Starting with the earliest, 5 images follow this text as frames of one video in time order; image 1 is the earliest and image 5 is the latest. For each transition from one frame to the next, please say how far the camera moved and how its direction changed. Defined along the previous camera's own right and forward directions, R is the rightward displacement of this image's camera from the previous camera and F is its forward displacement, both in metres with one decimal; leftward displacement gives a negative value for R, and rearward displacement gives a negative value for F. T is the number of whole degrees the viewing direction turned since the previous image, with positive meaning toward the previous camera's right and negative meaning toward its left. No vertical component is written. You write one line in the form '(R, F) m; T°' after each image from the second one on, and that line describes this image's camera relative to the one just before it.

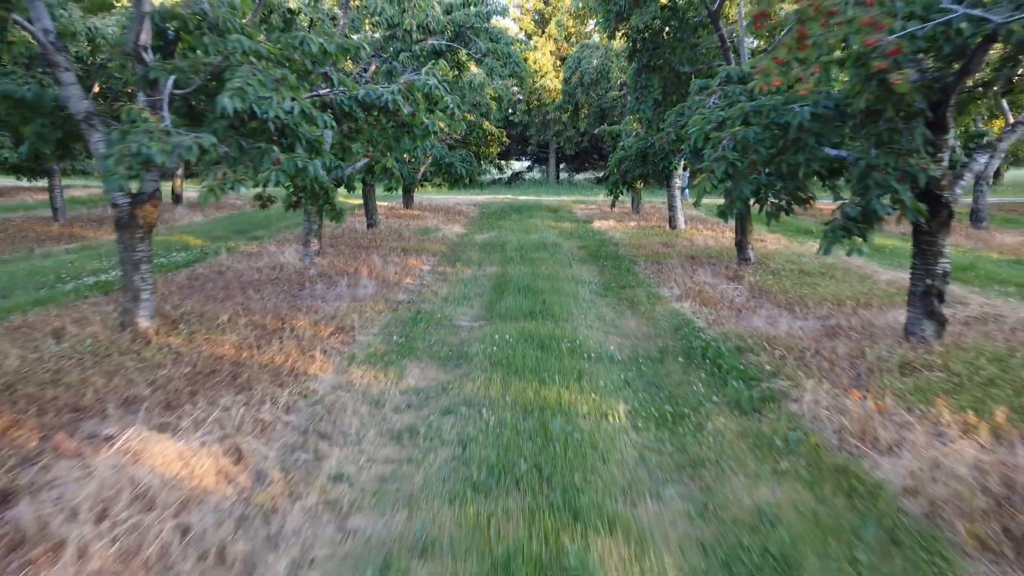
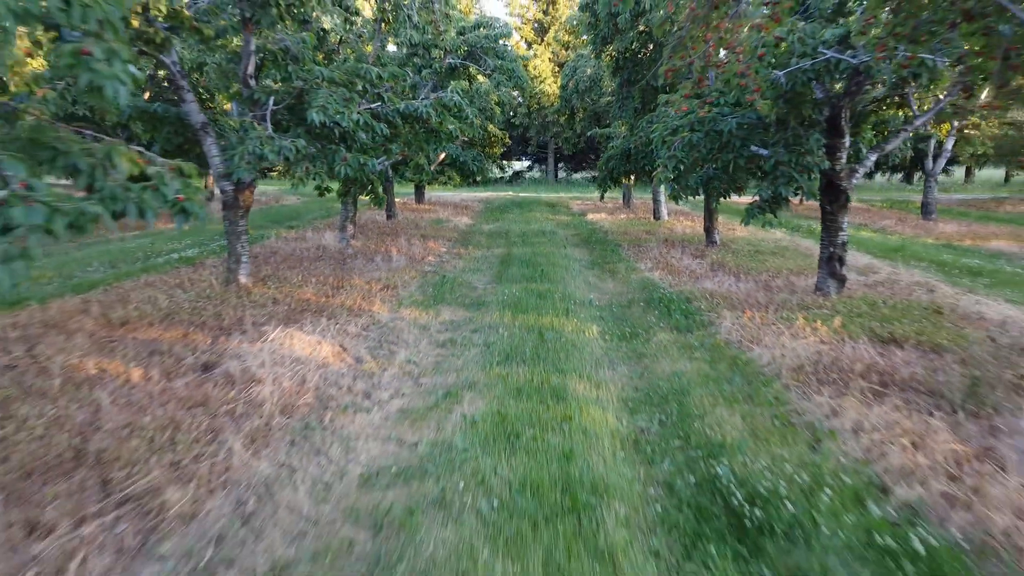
(-0.1, -2.3) m; 0°
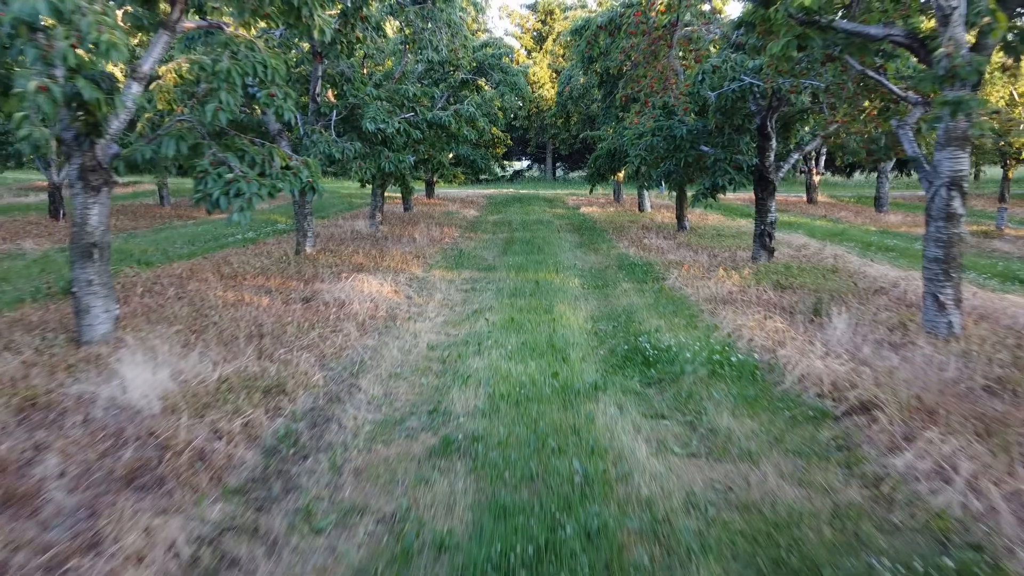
(-0.1, -2.8) m; 0°
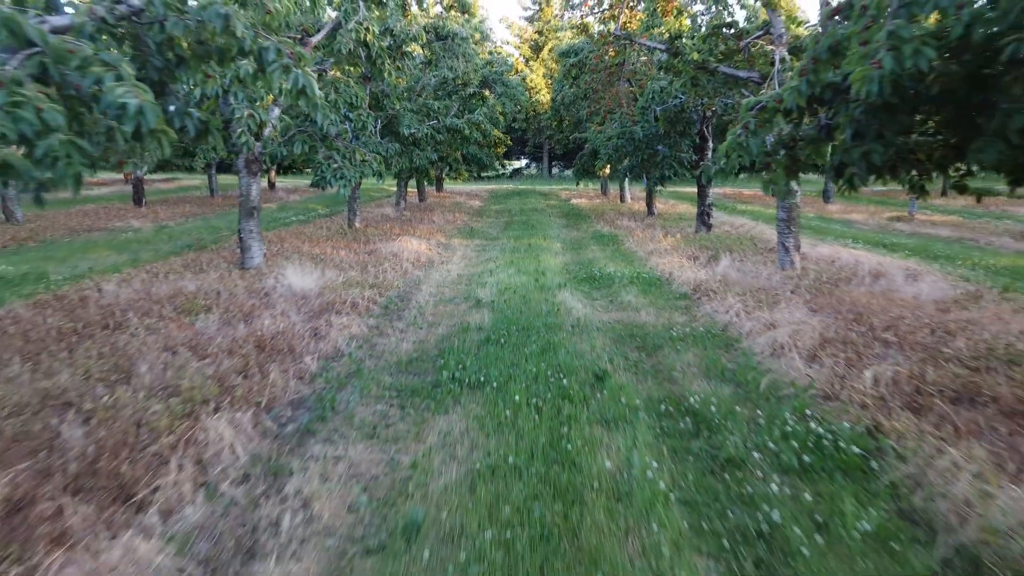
(0.0, -3.9) m; 0°
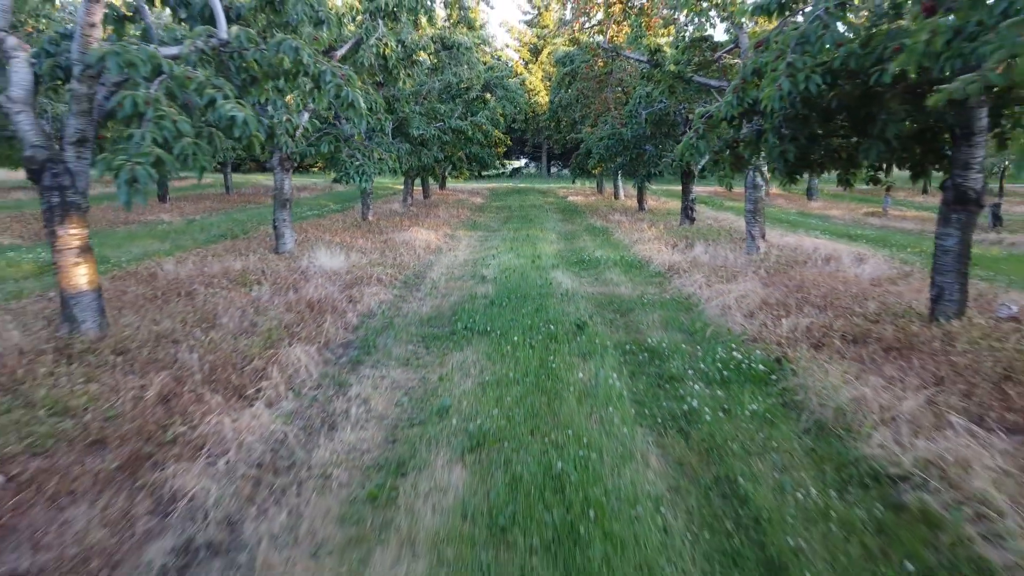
(0.0, -1.5) m; 0°
